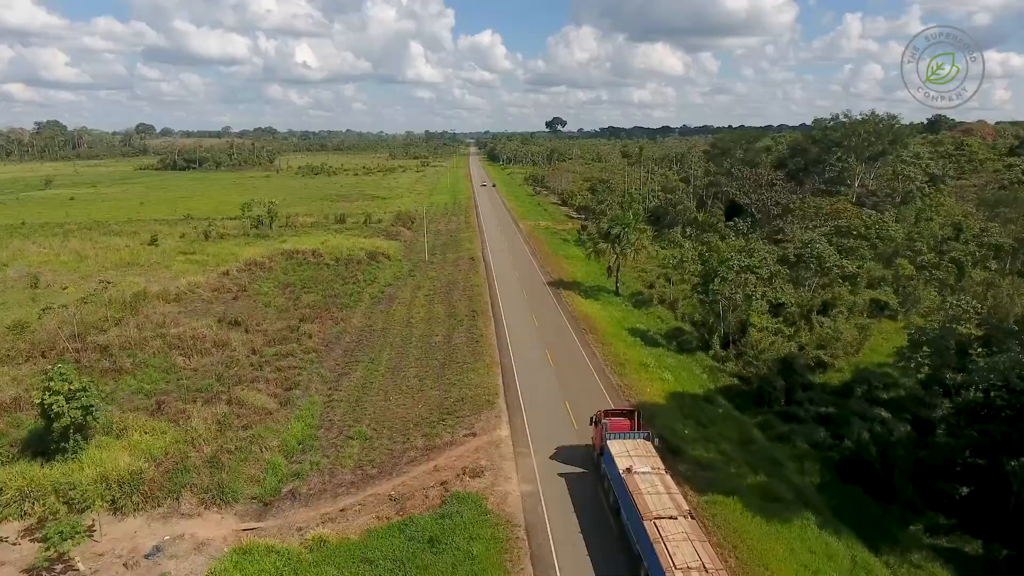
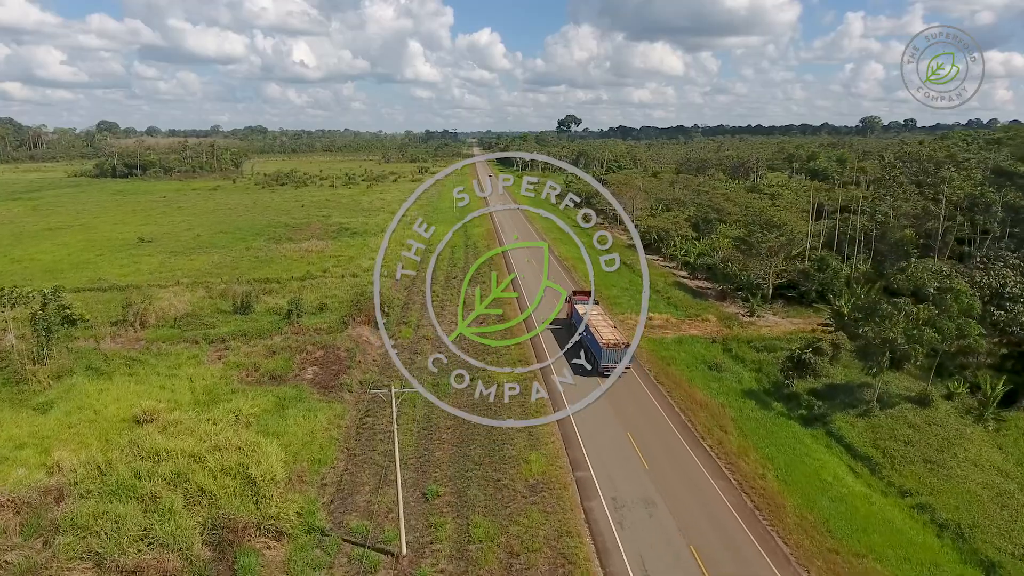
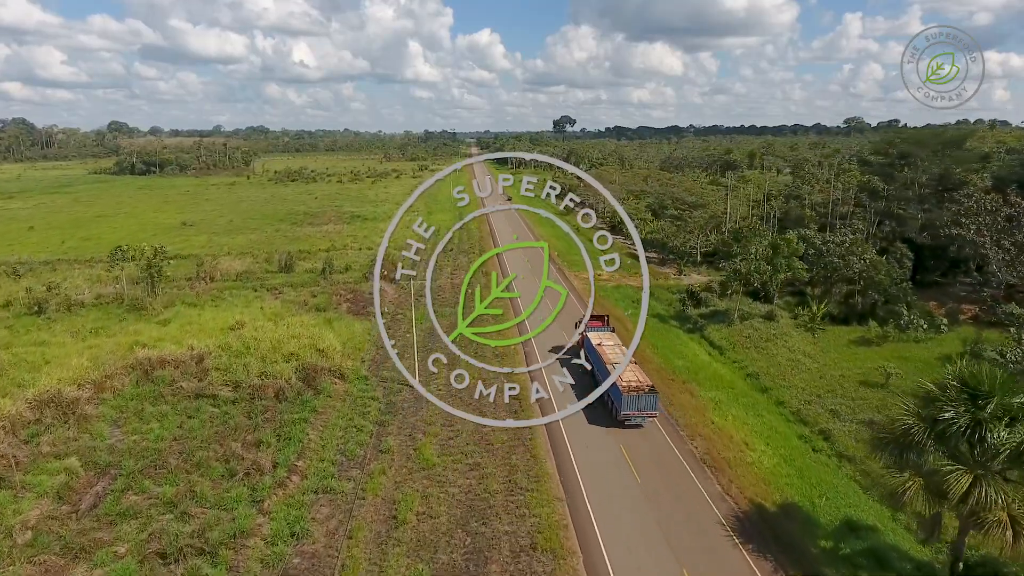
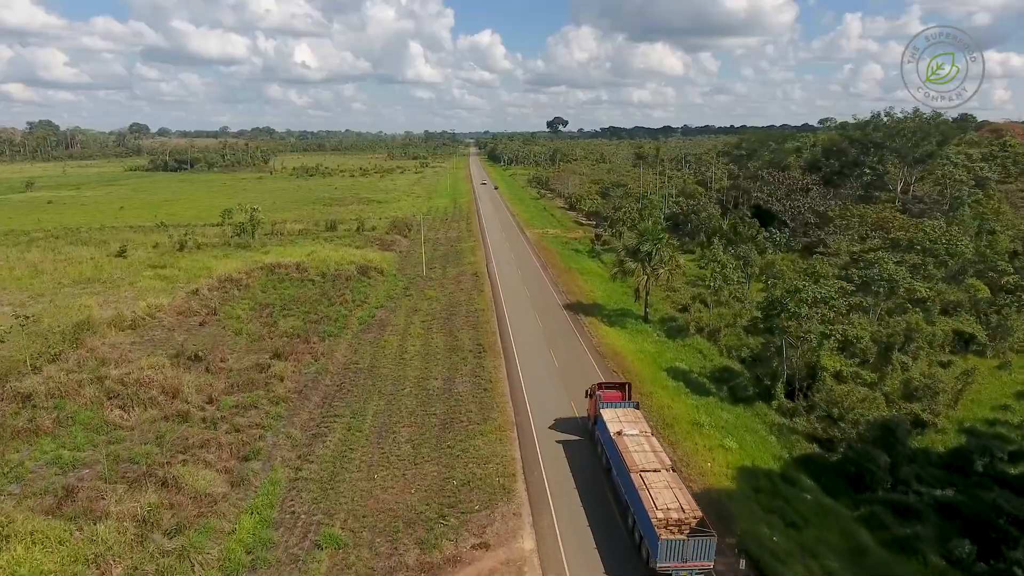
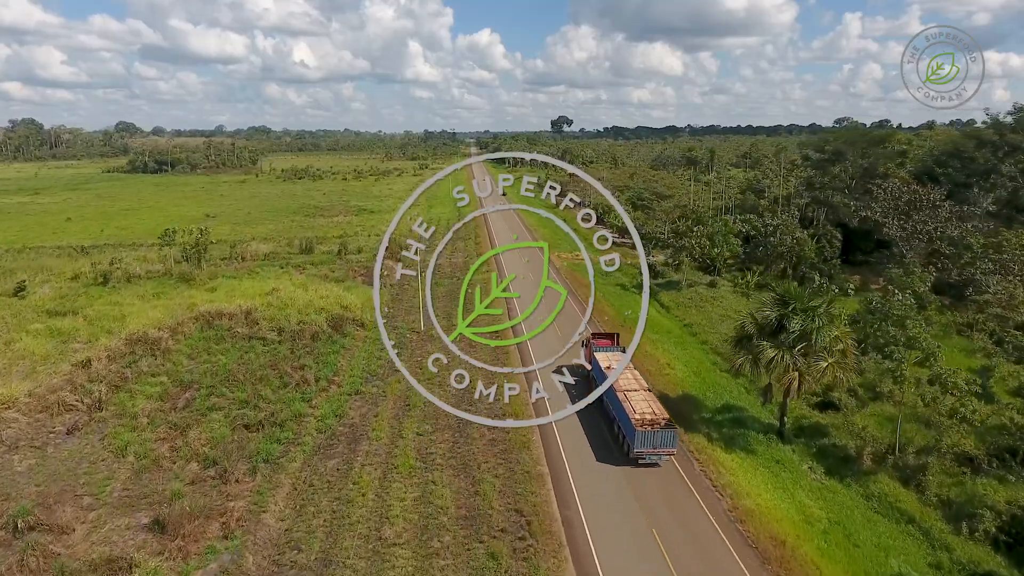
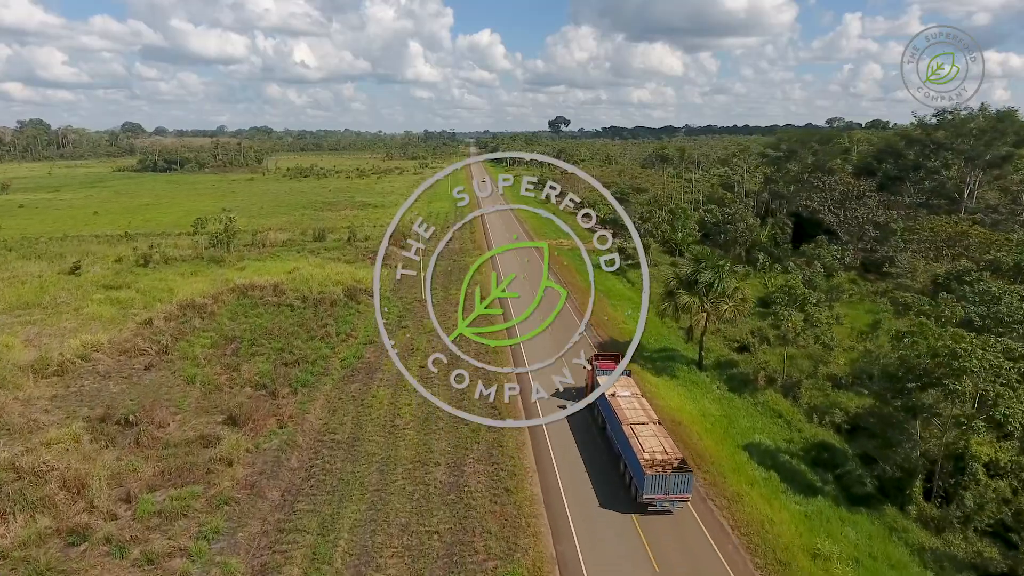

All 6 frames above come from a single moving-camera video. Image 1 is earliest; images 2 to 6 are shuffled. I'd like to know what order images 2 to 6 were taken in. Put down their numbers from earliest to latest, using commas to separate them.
4, 6, 5, 3, 2
